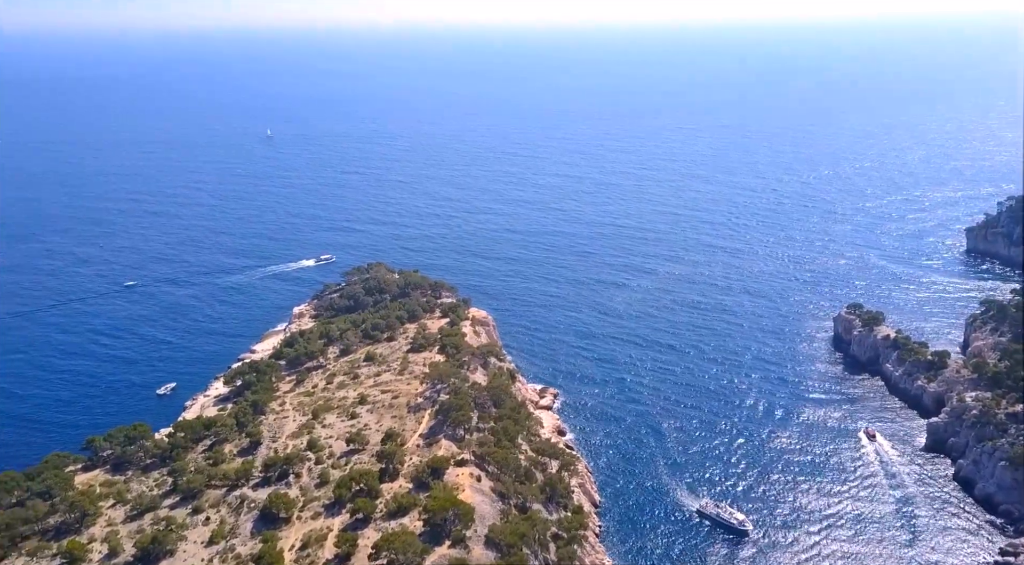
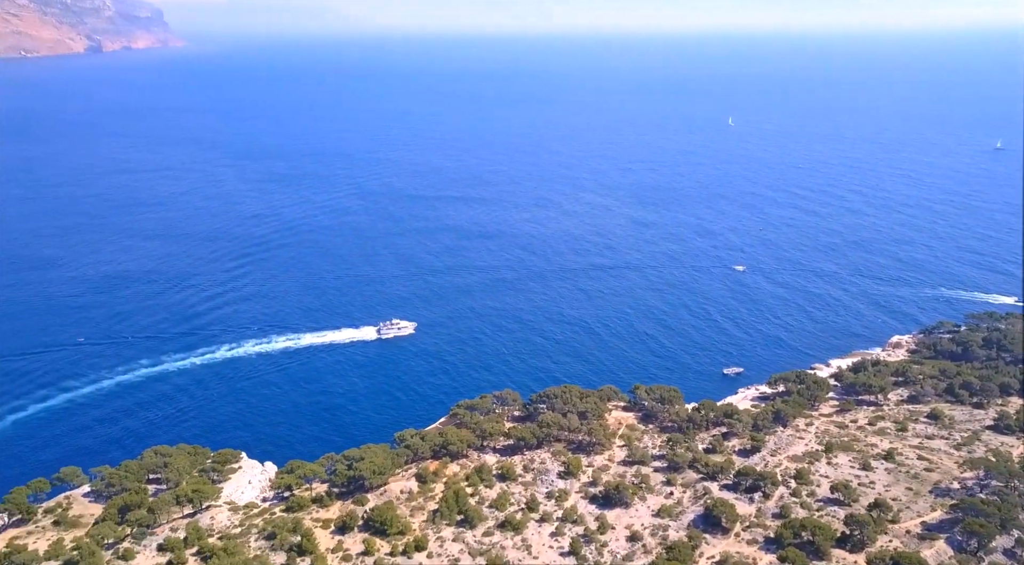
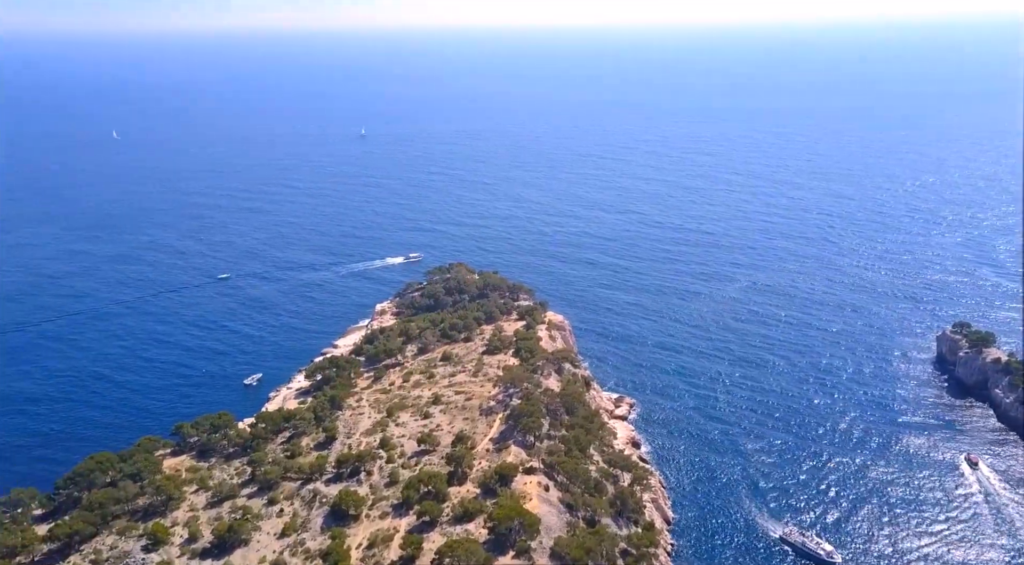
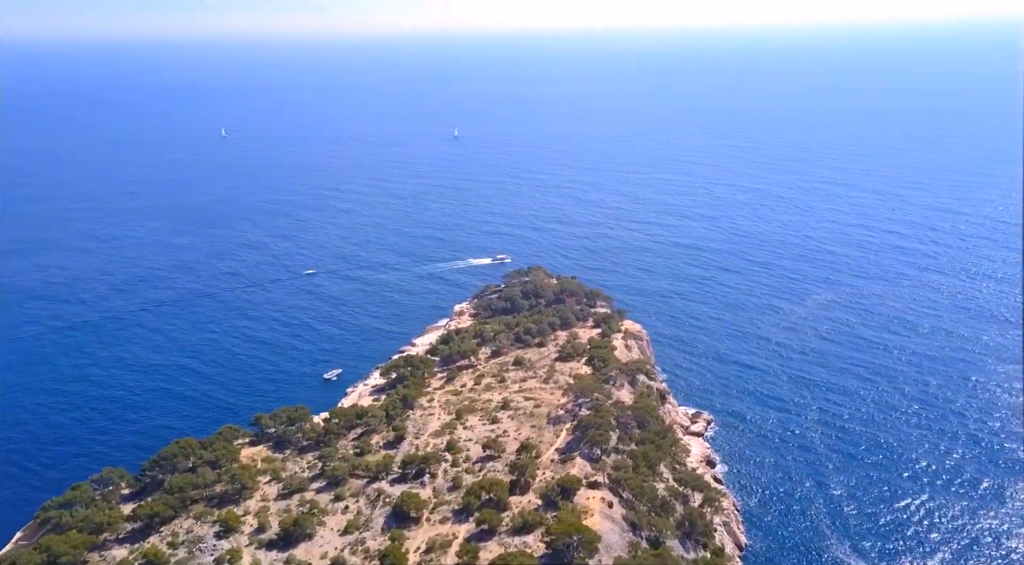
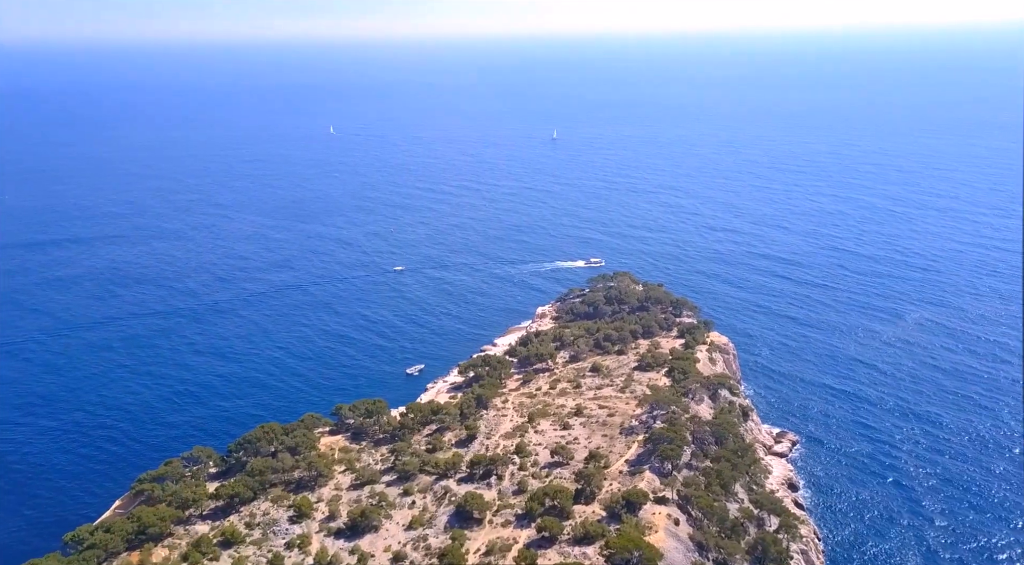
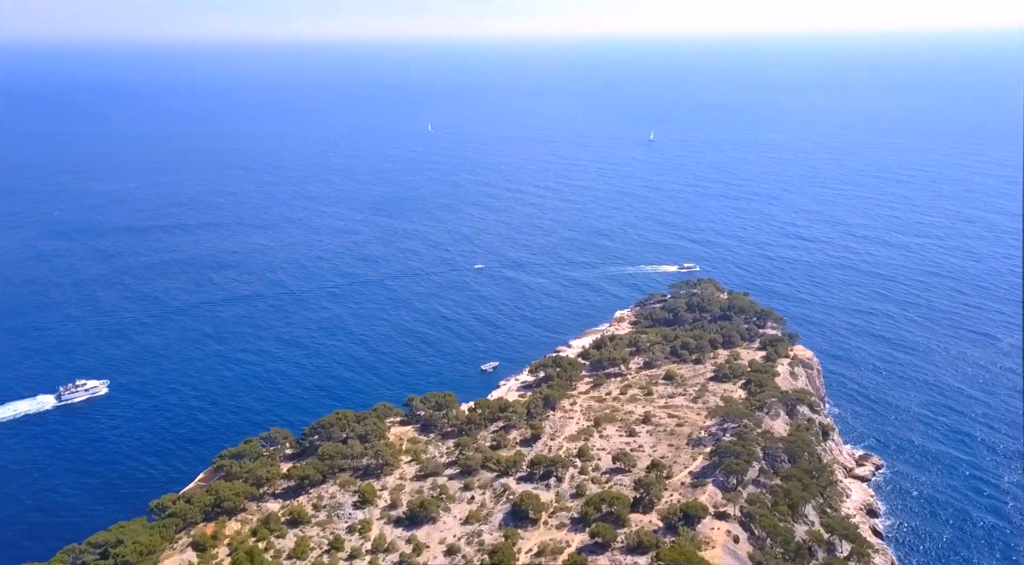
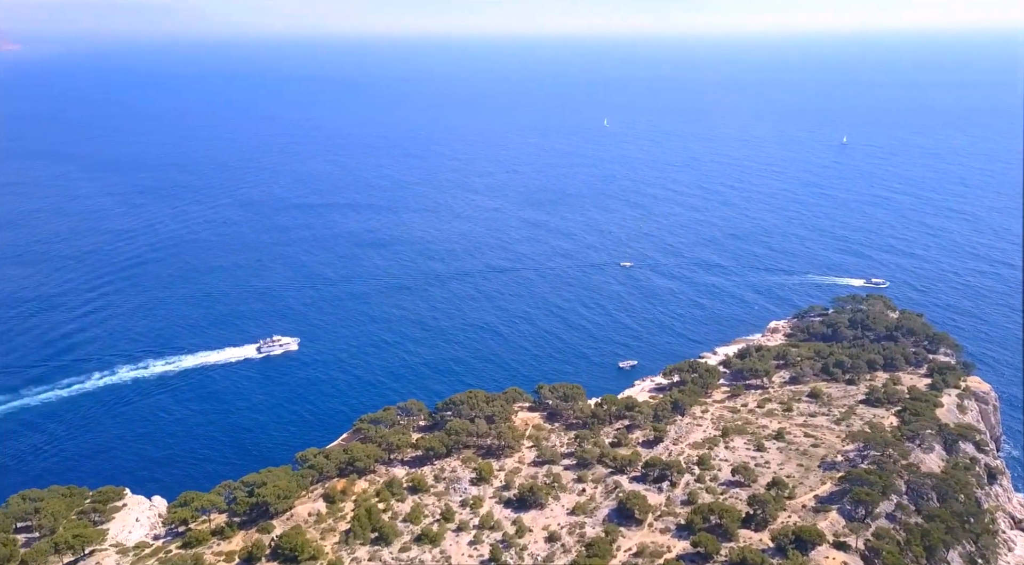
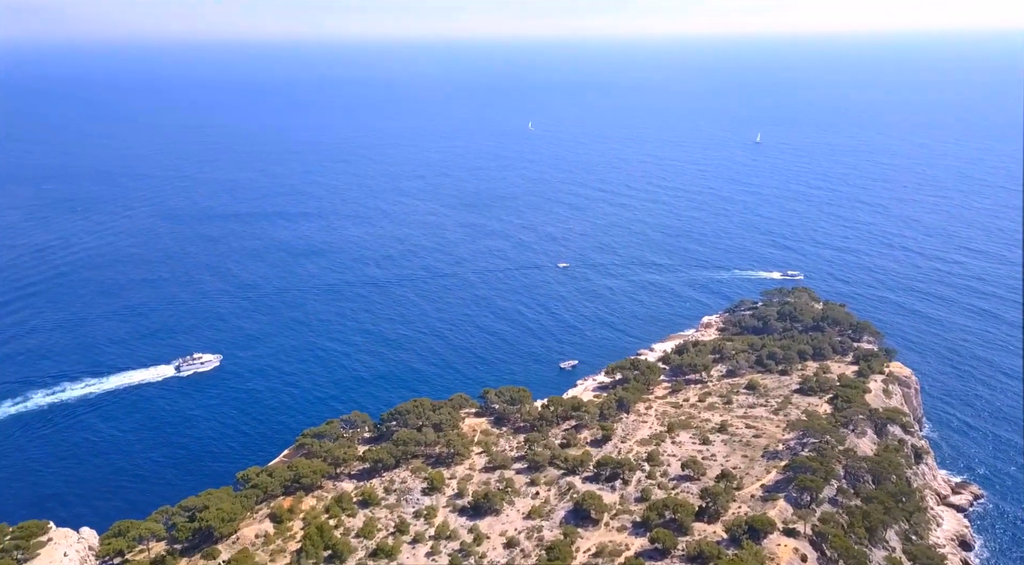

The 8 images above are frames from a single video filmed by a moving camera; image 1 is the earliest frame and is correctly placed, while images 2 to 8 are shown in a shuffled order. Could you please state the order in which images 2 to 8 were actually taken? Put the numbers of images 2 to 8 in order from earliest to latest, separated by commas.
3, 4, 5, 6, 8, 7, 2
